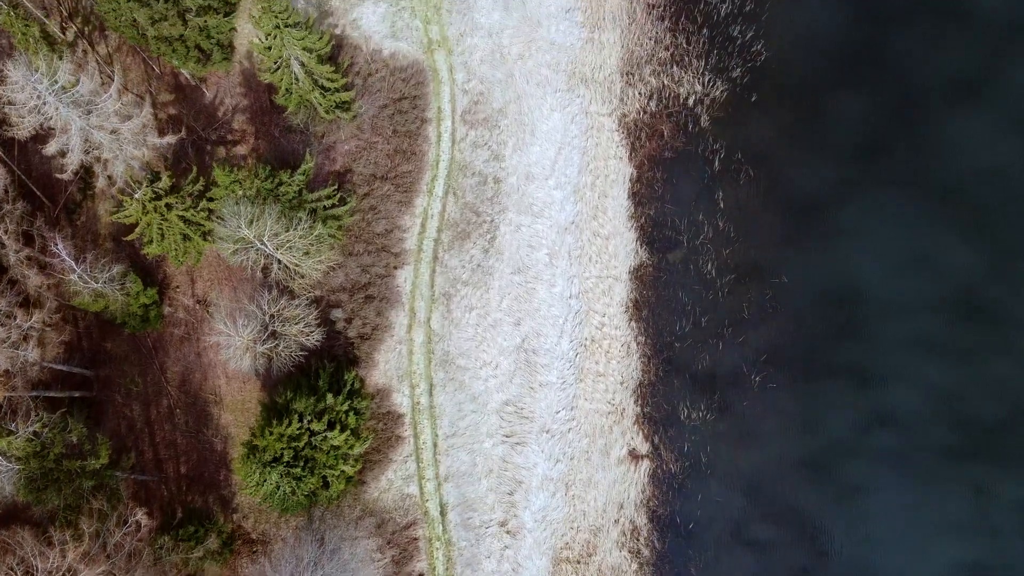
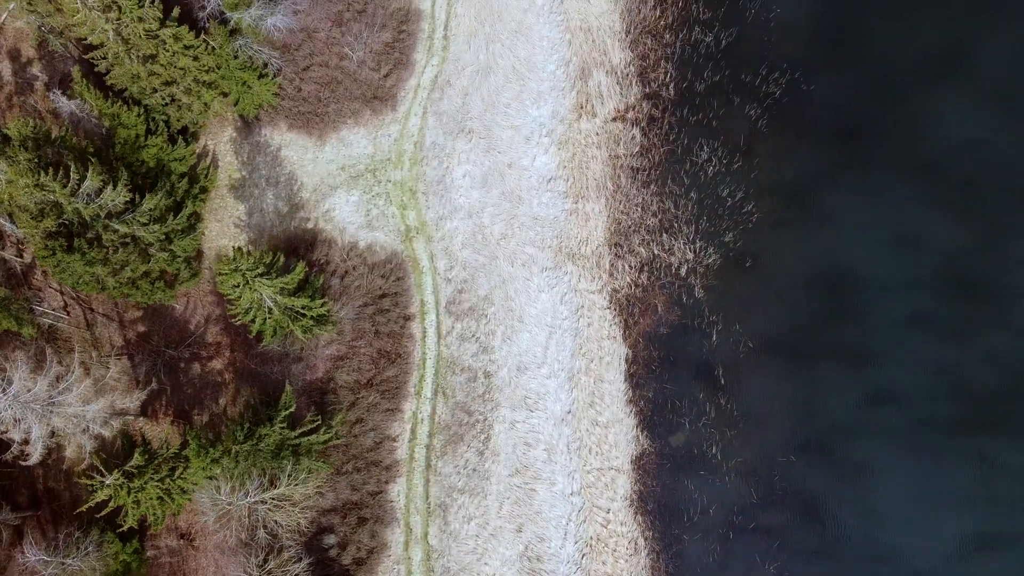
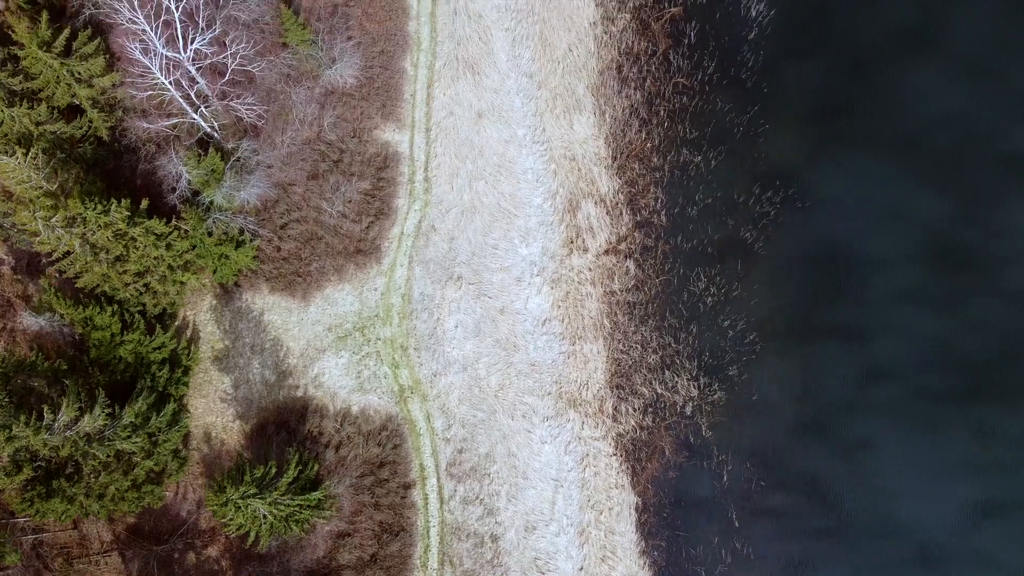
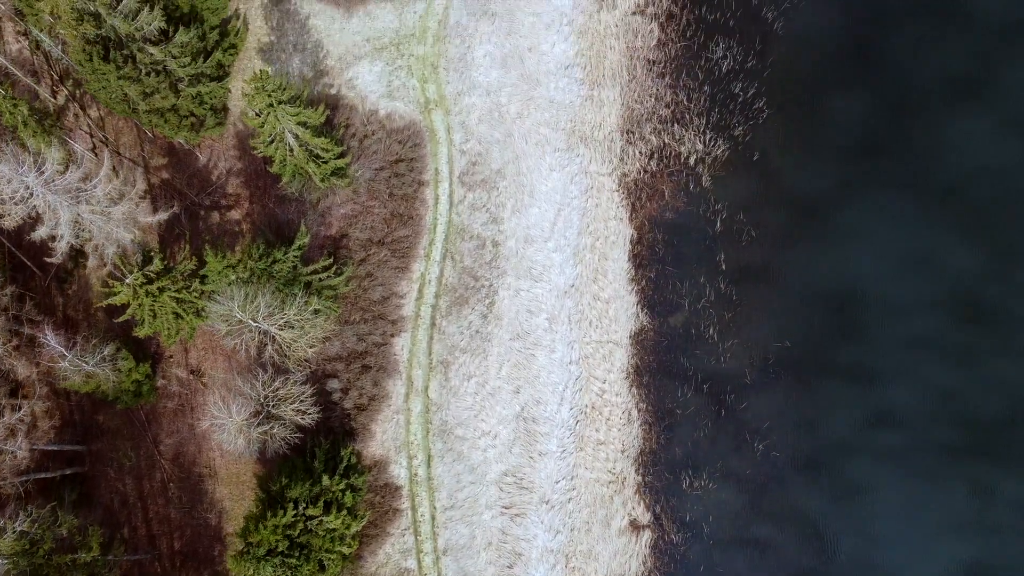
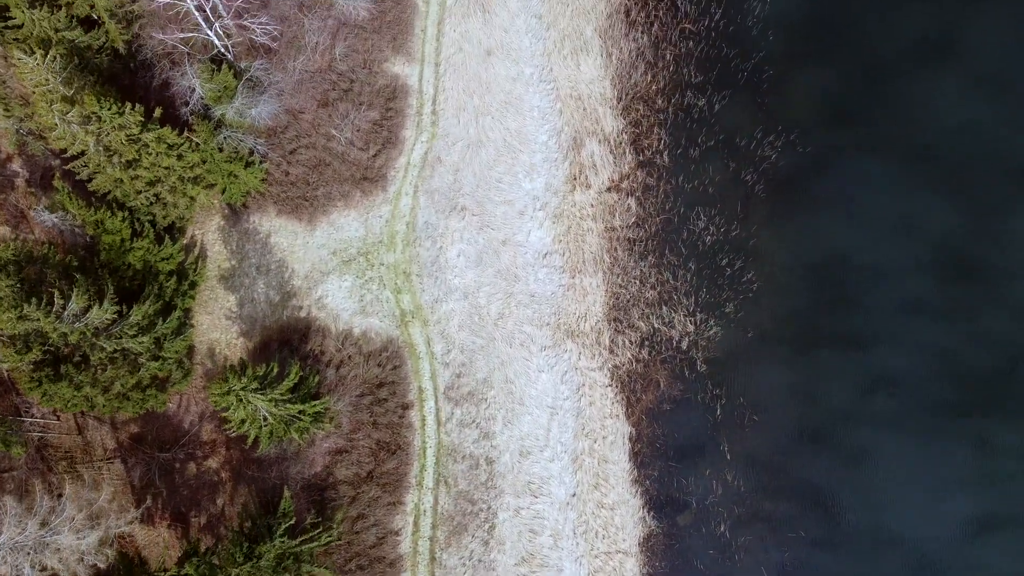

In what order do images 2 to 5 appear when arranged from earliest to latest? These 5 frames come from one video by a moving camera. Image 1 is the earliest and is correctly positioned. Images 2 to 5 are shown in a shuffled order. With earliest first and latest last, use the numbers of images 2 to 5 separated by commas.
4, 2, 5, 3
